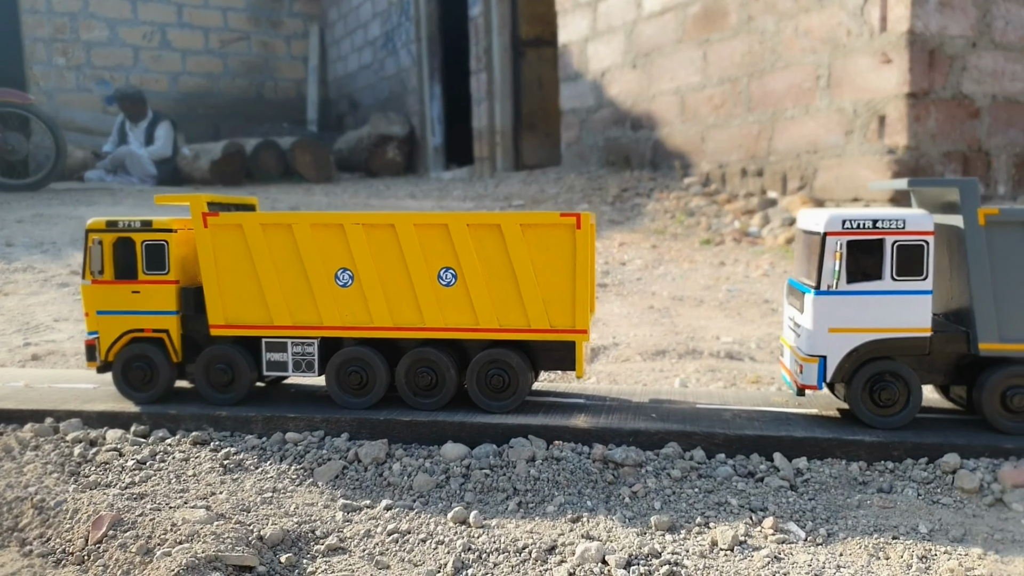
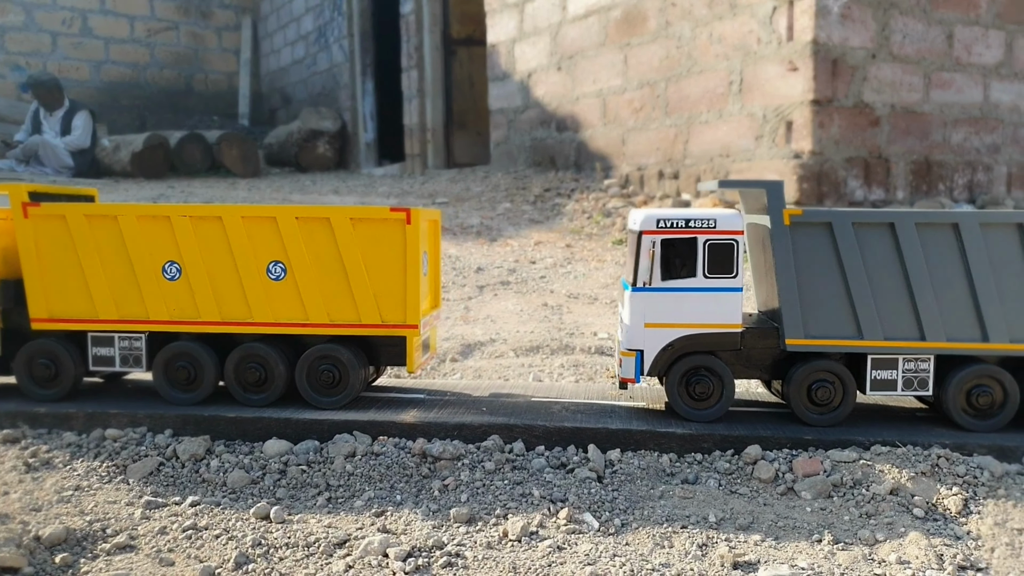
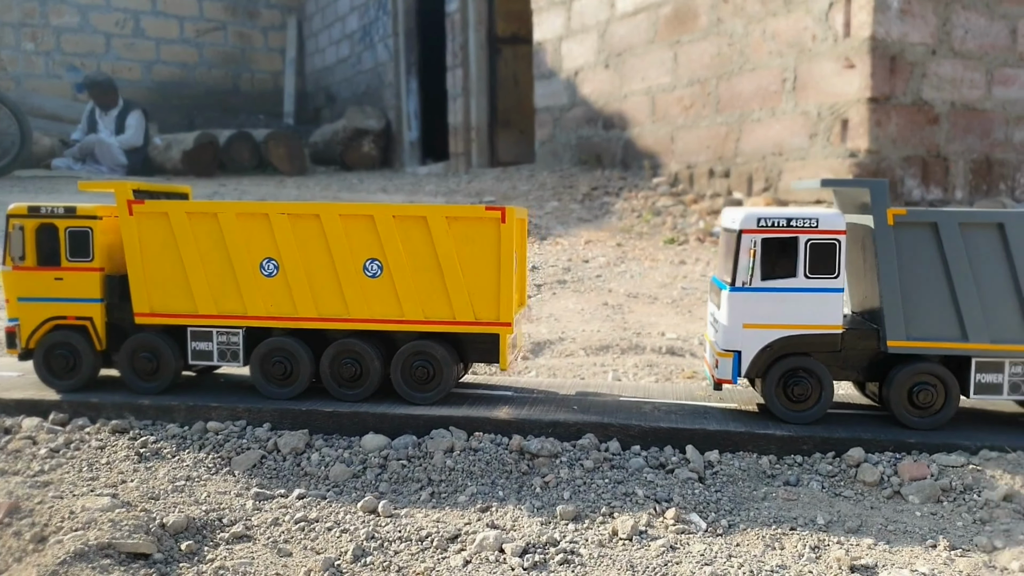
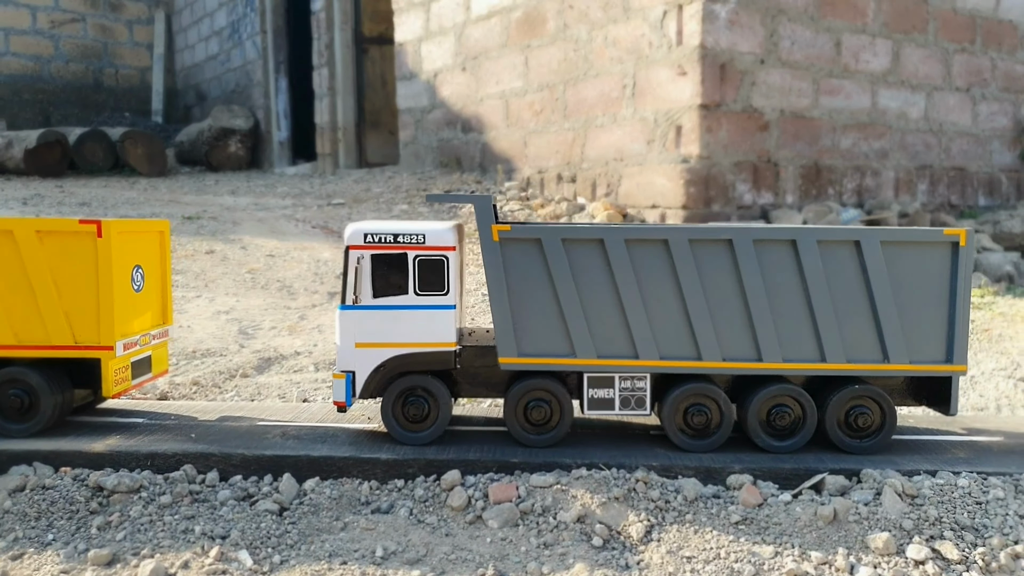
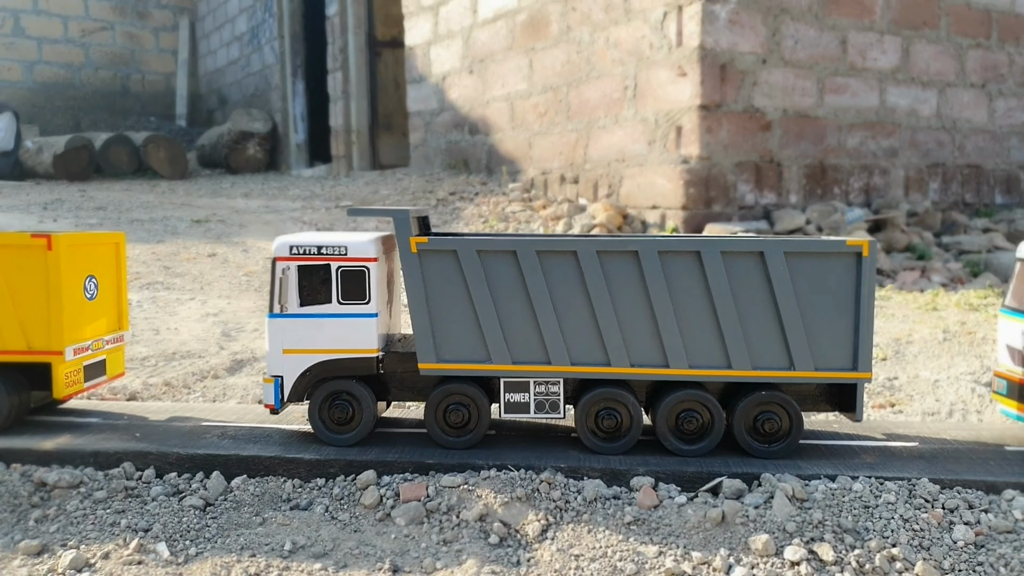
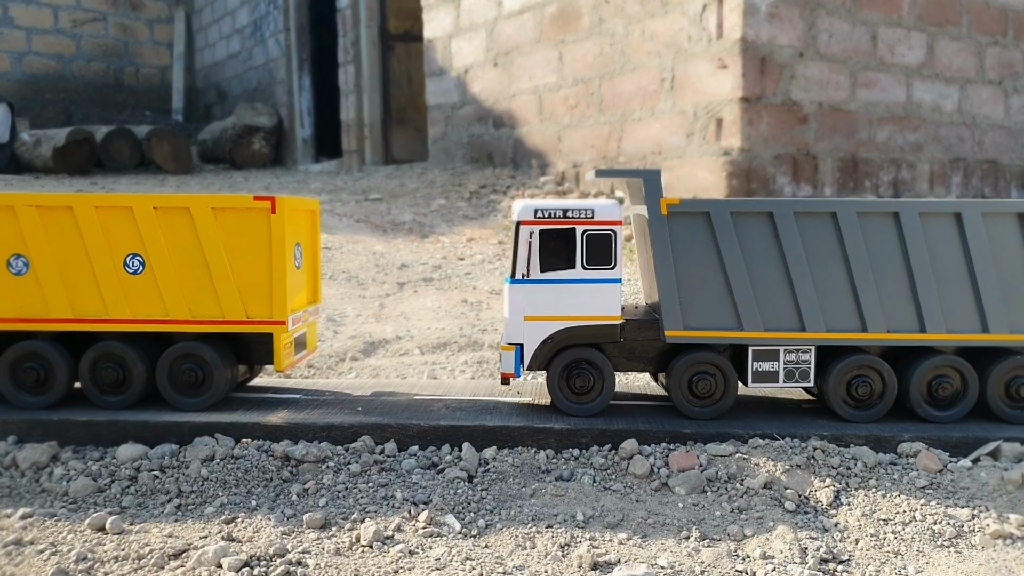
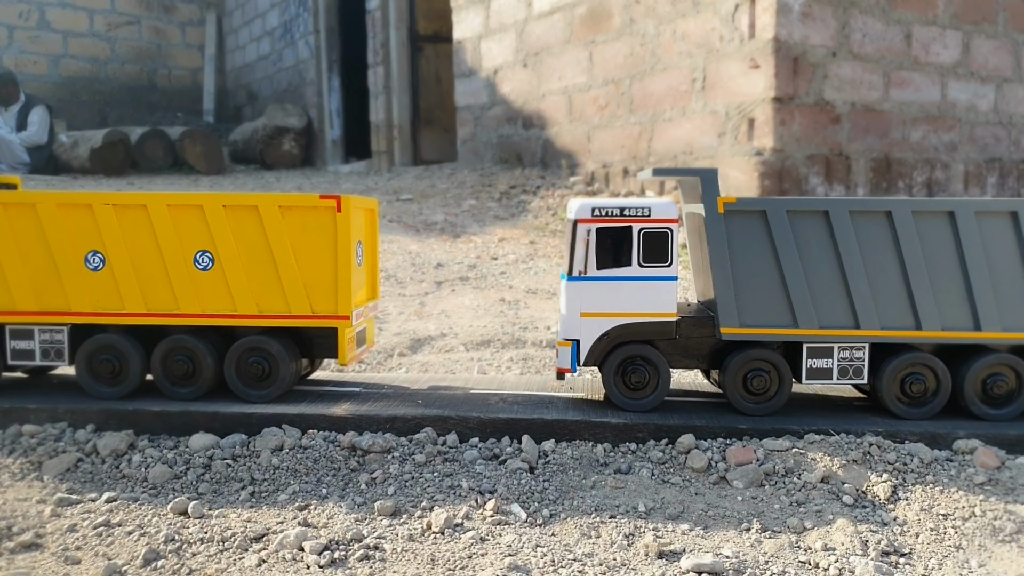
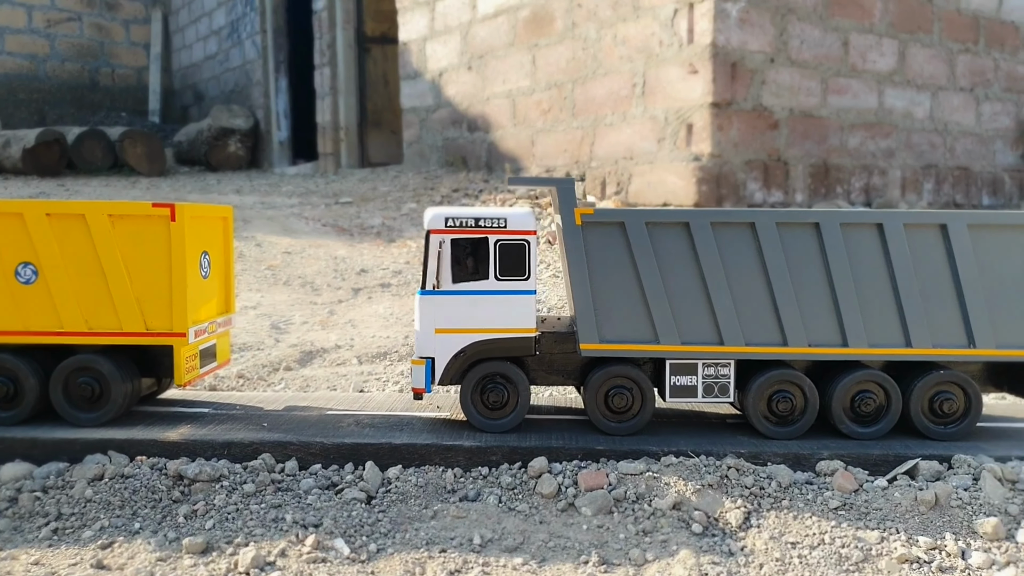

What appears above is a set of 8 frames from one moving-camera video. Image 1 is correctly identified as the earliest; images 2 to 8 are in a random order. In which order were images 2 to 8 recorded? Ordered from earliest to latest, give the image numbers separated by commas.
3, 2, 7, 6, 8, 4, 5
